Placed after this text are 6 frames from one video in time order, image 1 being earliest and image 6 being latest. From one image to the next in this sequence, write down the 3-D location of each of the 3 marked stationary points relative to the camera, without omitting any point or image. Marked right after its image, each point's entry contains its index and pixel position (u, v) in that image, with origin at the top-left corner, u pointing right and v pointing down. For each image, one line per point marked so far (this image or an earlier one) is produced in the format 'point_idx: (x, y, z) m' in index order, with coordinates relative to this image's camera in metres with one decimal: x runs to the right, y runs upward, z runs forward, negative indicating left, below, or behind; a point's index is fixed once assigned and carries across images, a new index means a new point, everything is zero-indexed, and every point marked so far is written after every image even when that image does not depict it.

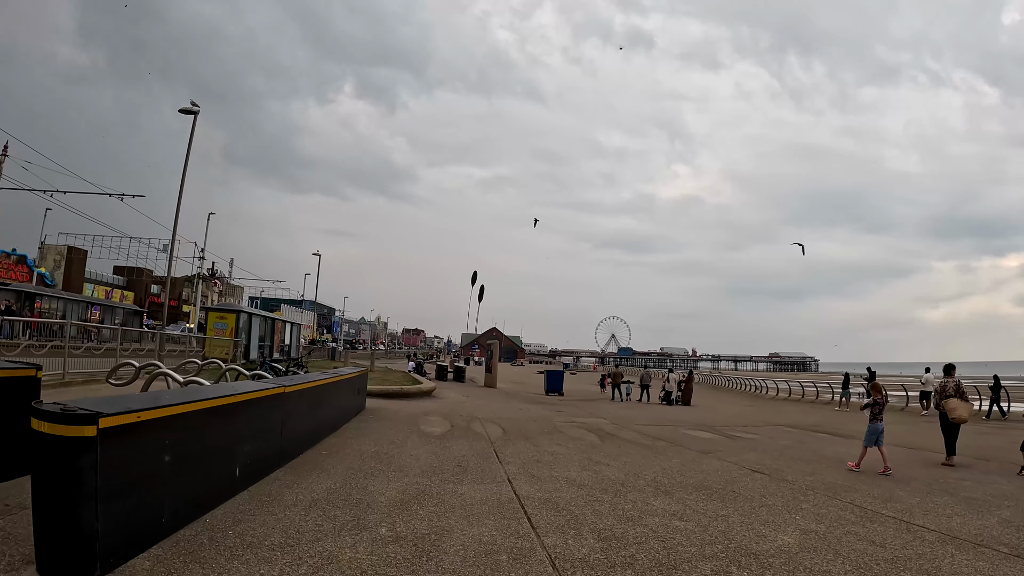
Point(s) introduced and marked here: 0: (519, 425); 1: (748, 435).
0: (+0.1, -3.4, +13.5) m
1: (+6.8, -4.2, +15.7) m
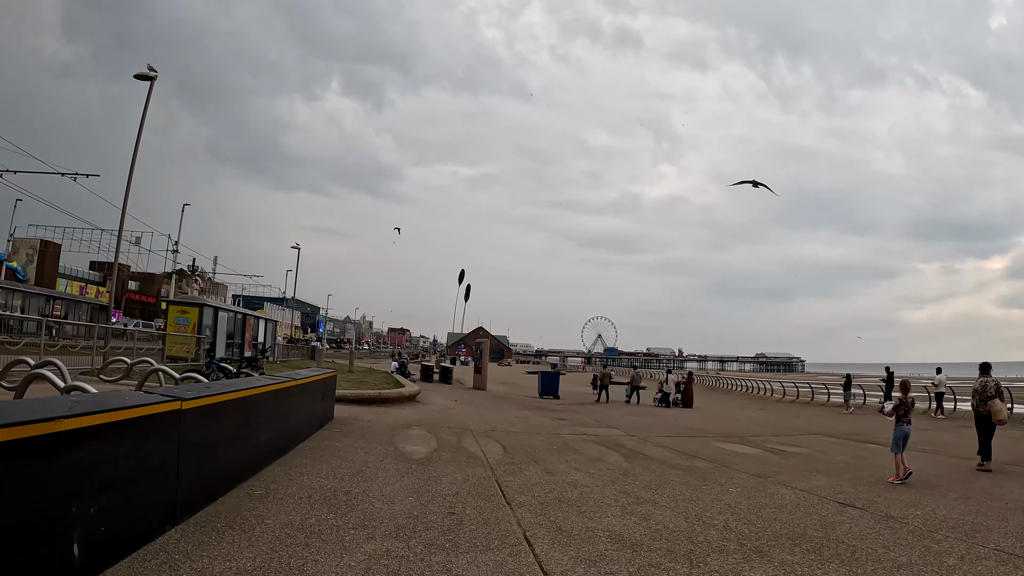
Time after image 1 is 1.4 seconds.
0: (+0.2, -3.0, +11.0) m
1: (+6.8, -3.9, +13.3) m
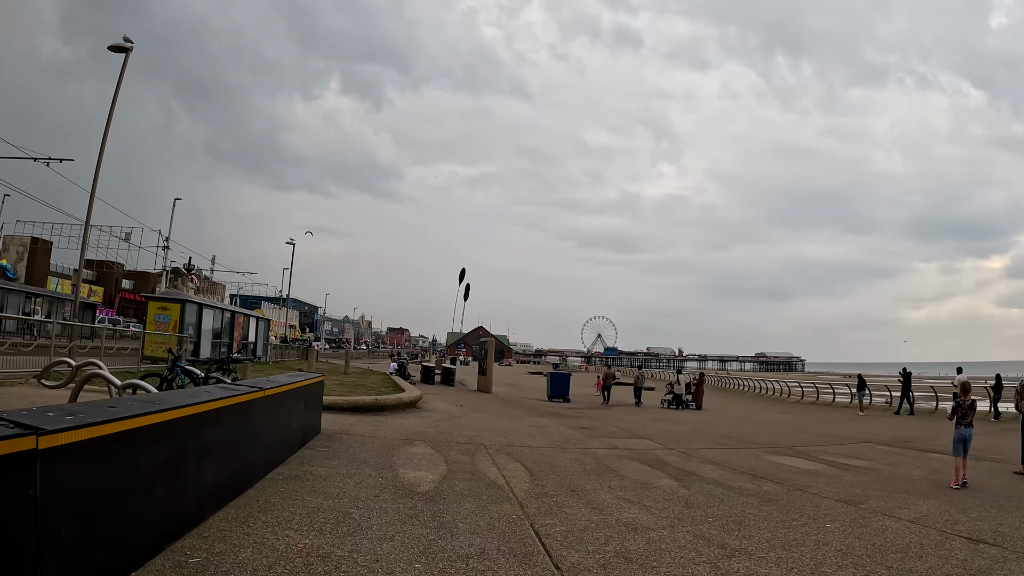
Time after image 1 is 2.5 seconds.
0: (+0.6, -2.8, +9.1) m
1: (+7.2, -3.7, +11.5) m
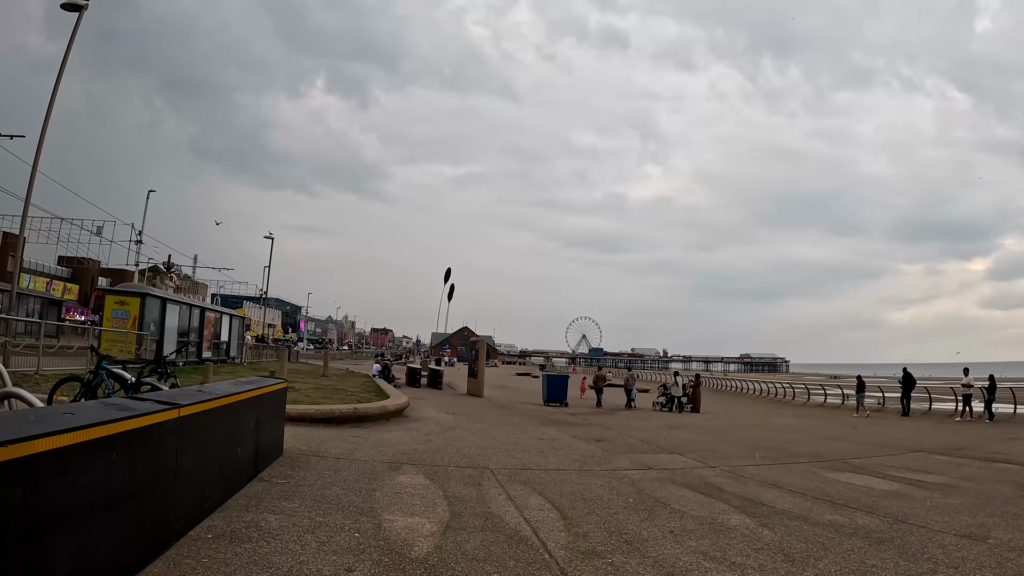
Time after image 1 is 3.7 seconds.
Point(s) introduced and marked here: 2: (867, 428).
0: (+0.8, -2.6, +7.1) m
1: (+7.3, -3.4, +9.7) m
2: (+12.1, -4.8, +18.5) m
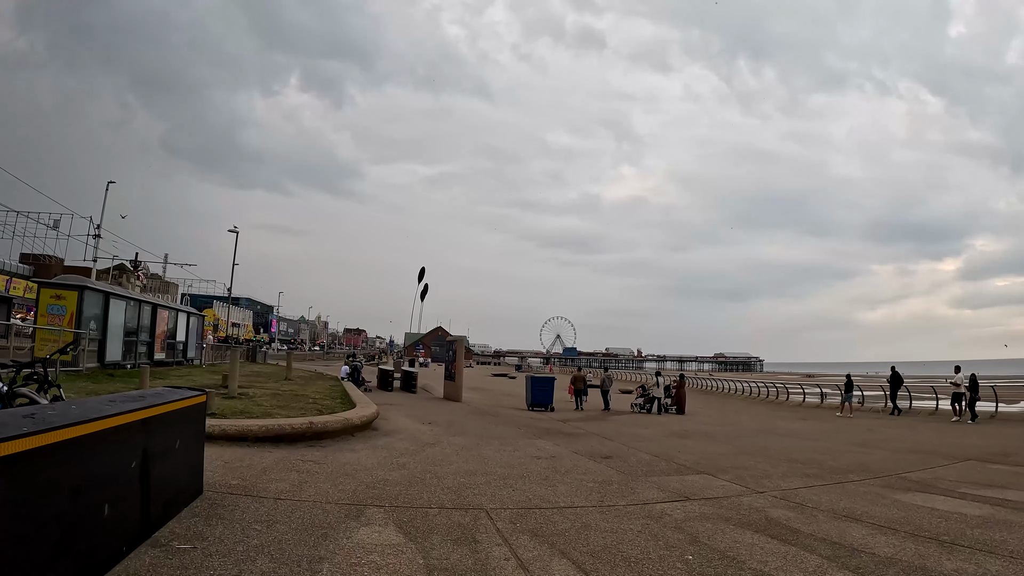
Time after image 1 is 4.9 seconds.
0: (+0.9, -2.4, +5.2) m
1: (+7.3, -3.2, +8.0) m
2: (+11.6, -4.6, +17.0) m
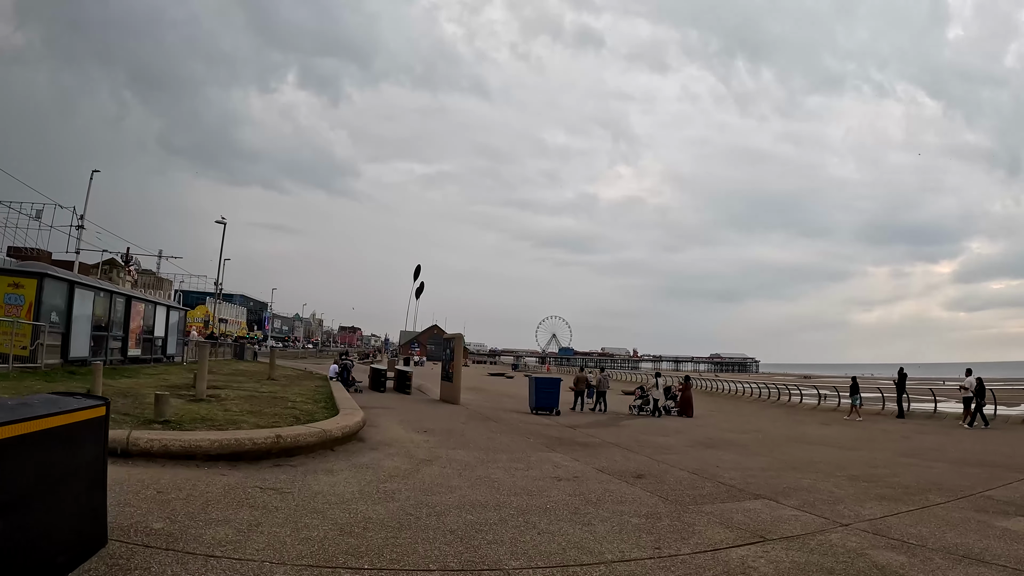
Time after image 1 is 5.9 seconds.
0: (+1.1, -2.1, +3.5) m
1: (+7.5, -3.1, +6.4) m
2: (+11.7, -4.4, +15.5) m
